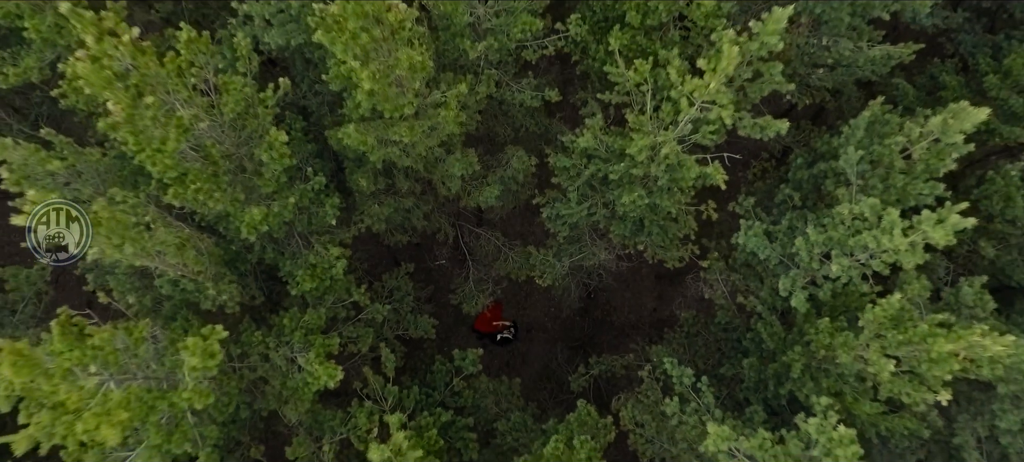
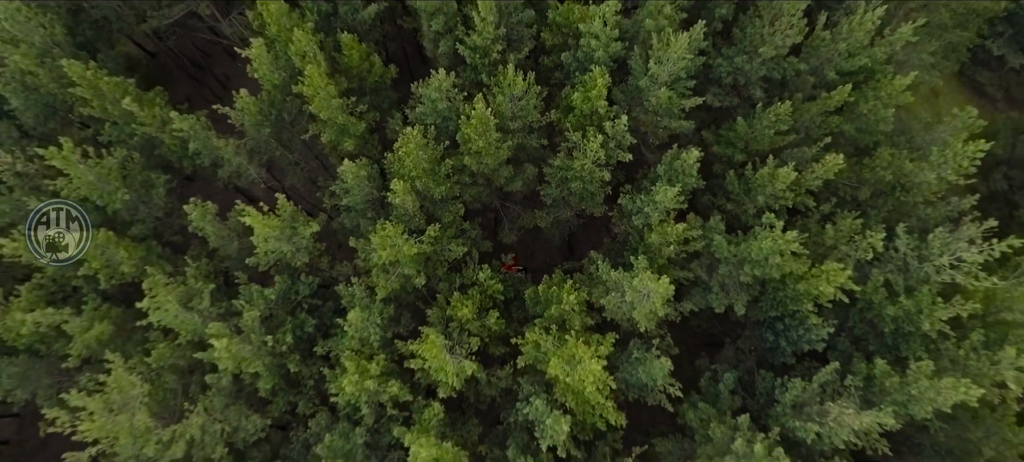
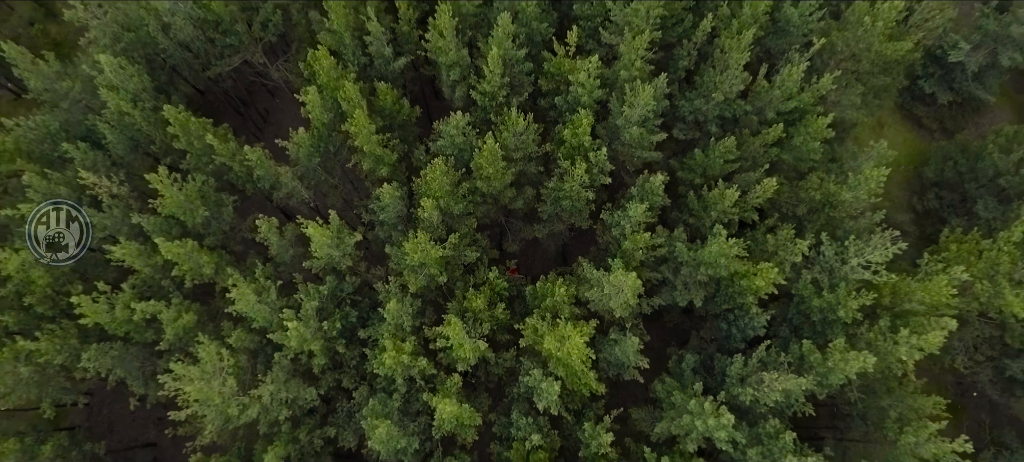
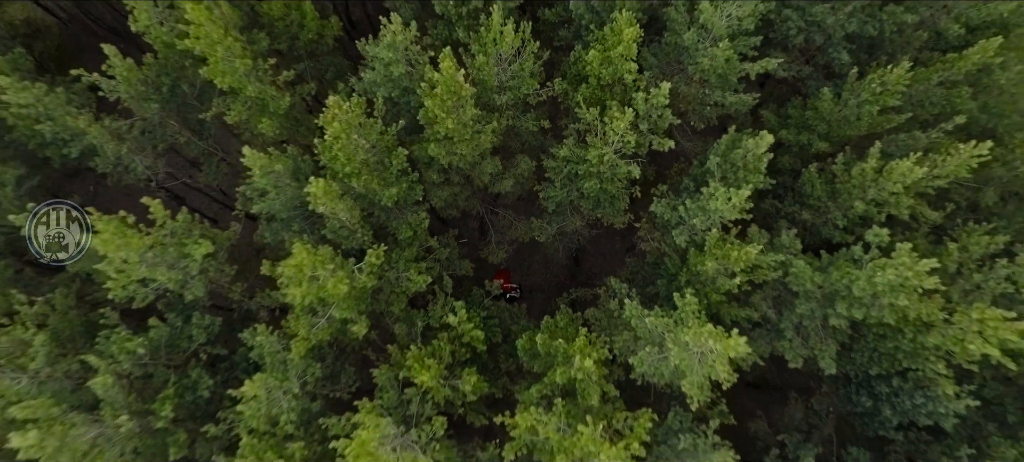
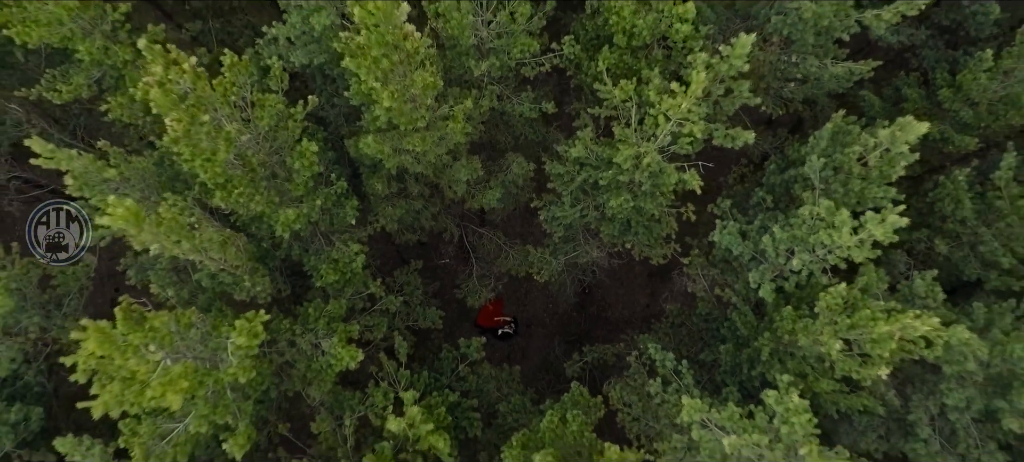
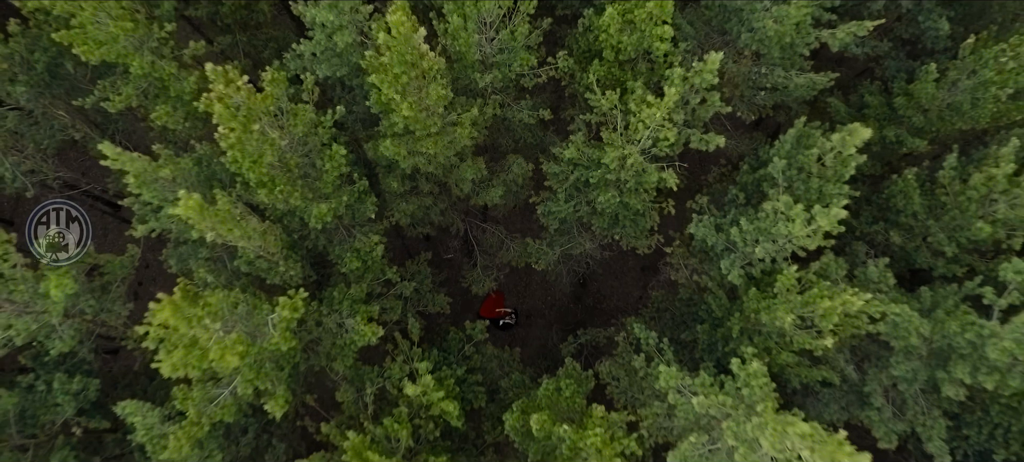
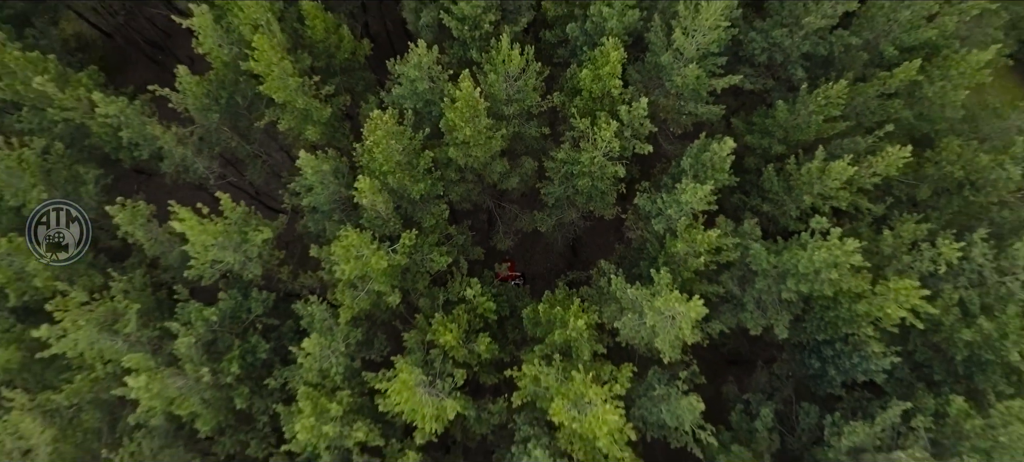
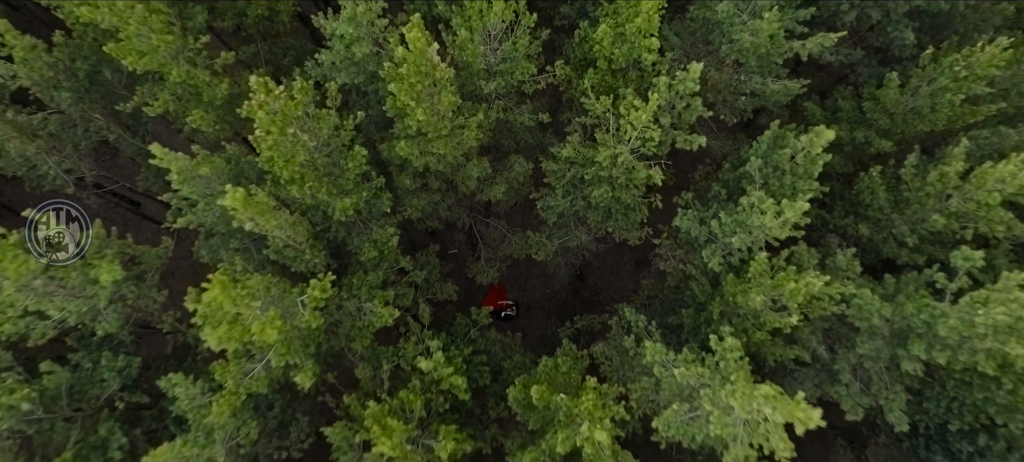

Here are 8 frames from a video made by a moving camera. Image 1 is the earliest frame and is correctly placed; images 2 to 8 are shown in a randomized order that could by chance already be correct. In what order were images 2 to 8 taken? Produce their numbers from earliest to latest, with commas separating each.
5, 6, 8, 4, 7, 2, 3
